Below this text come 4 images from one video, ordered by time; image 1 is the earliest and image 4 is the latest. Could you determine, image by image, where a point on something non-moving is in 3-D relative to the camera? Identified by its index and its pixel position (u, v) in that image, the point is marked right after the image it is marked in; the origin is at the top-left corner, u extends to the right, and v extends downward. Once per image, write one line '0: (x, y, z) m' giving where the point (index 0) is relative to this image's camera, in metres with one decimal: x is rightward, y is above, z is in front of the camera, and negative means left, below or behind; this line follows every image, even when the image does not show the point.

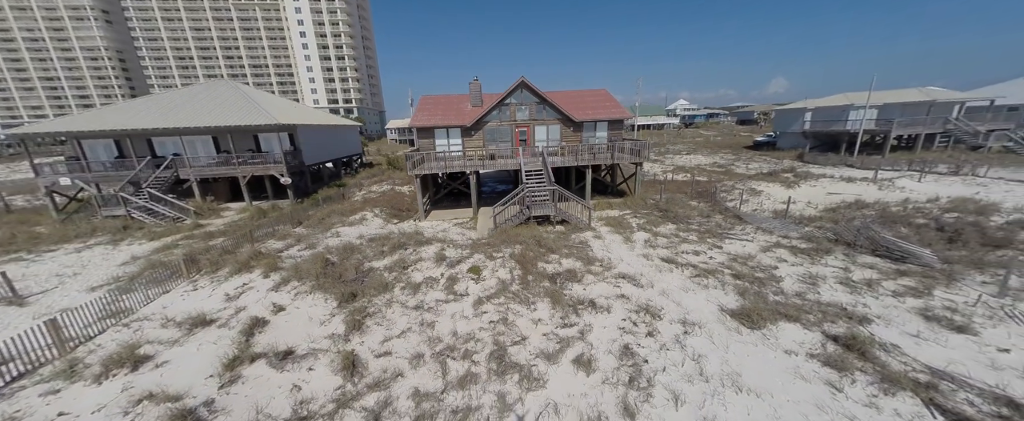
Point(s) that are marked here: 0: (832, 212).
0: (+14.7, -0.1, +14.4) m
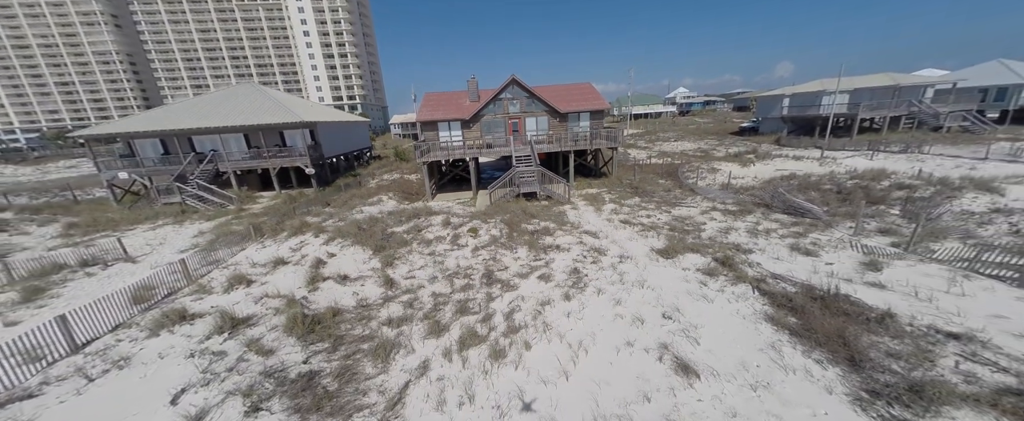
0: (+14.2, +1.5, +17.5) m
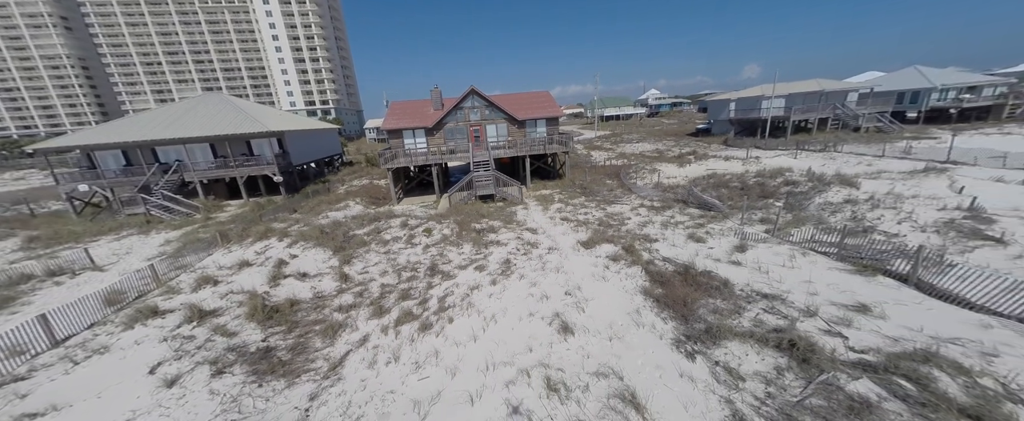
0: (+11.4, +1.8, +20.0) m
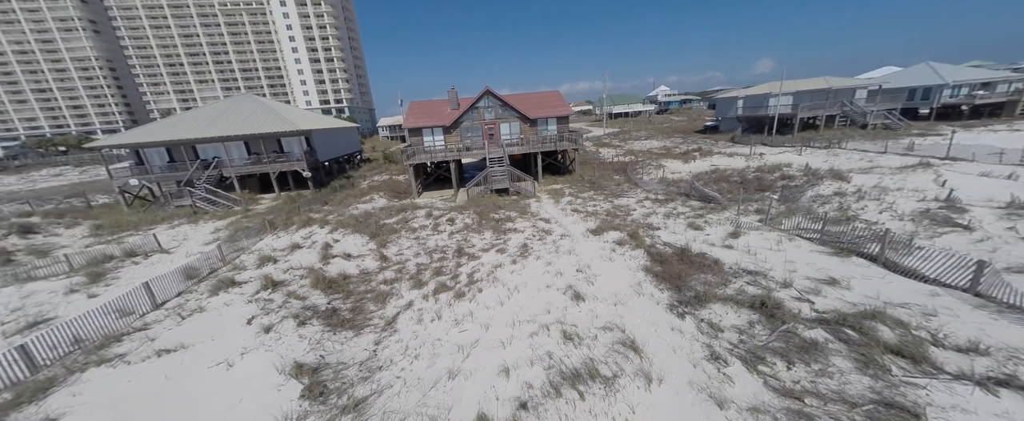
0: (+12.3, +2.3, +21.3) m
